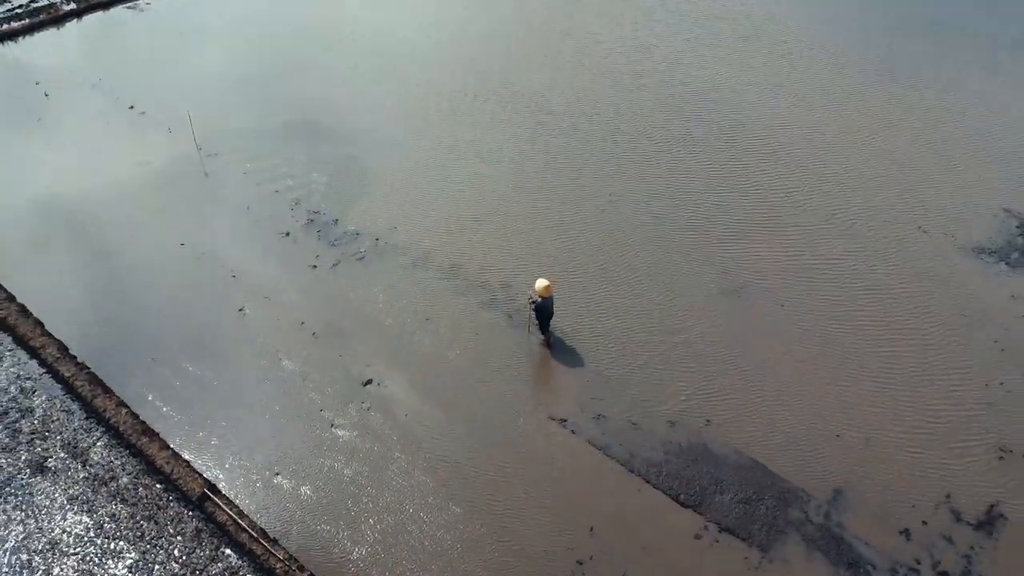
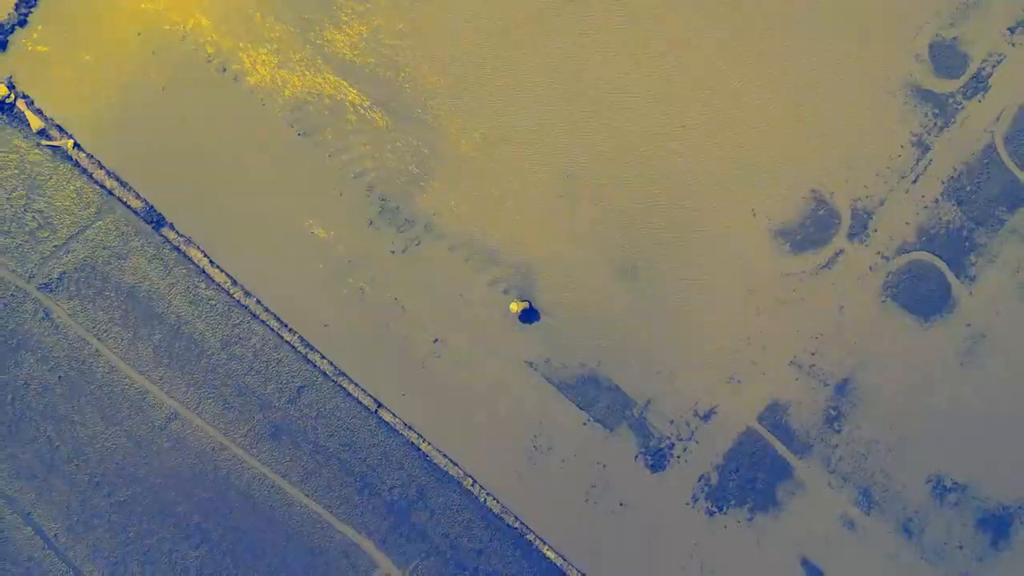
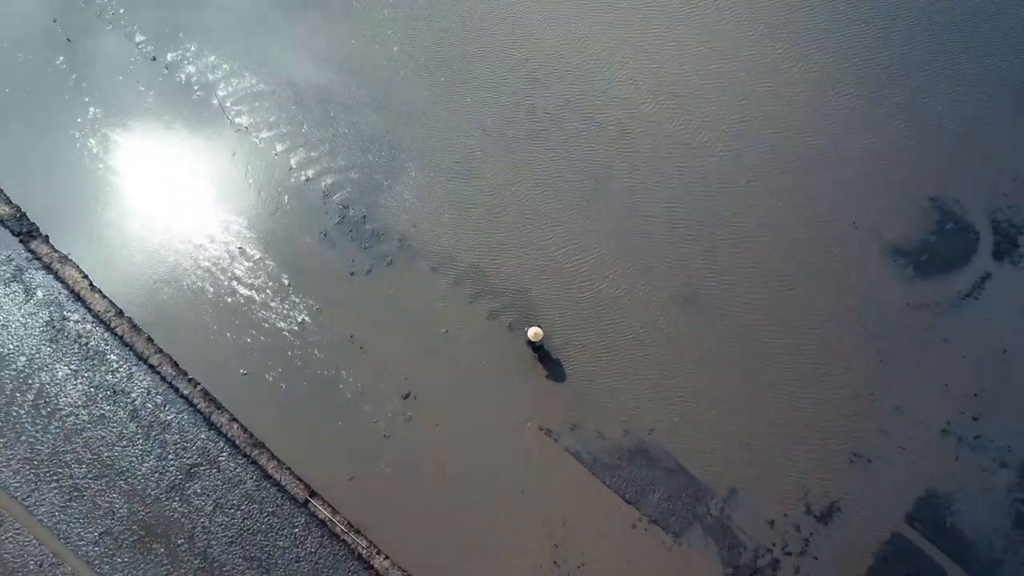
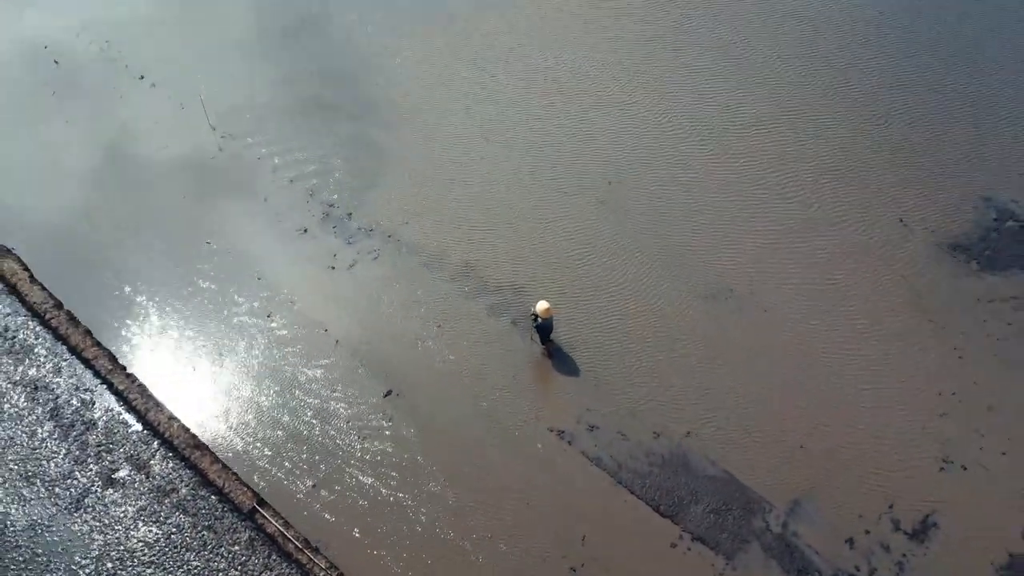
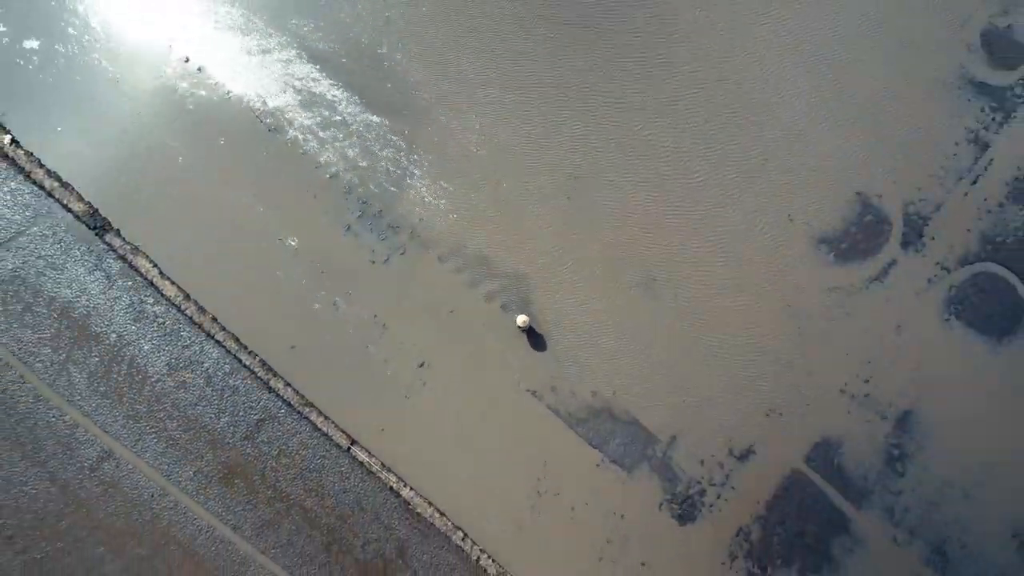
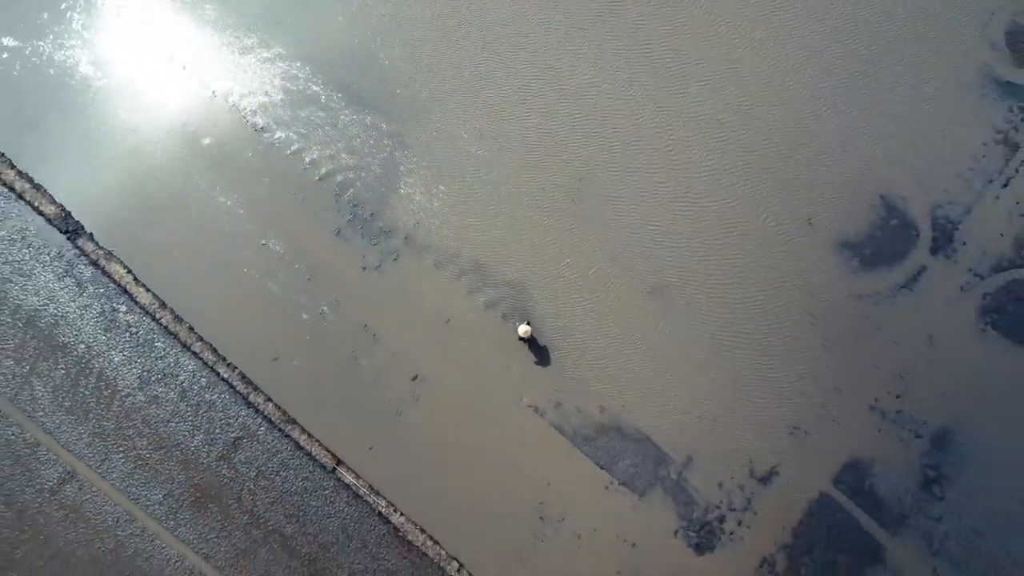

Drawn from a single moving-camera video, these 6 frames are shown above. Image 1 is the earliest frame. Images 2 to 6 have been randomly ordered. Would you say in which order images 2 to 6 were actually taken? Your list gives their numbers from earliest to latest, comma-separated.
4, 3, 6, 5, 2
